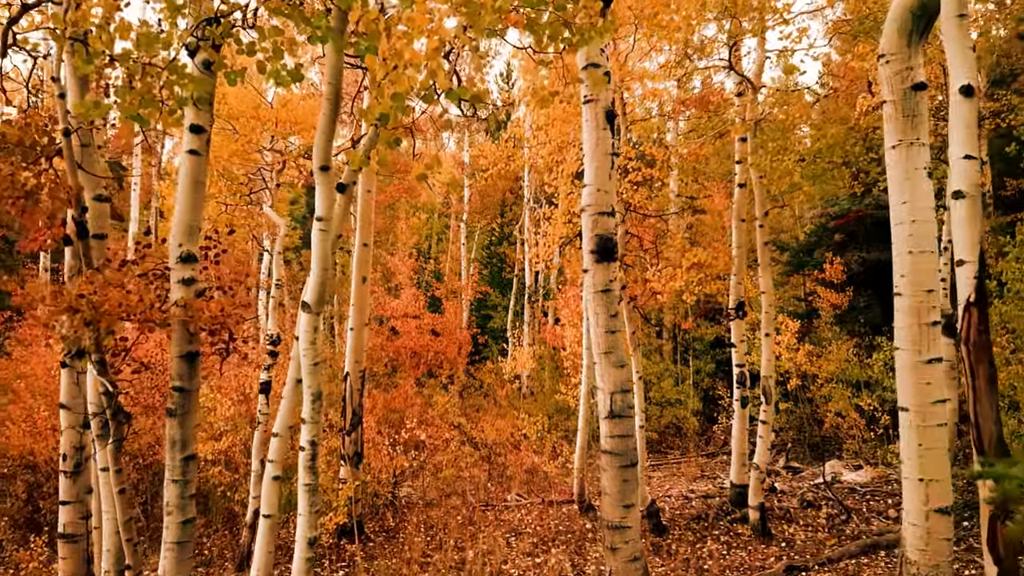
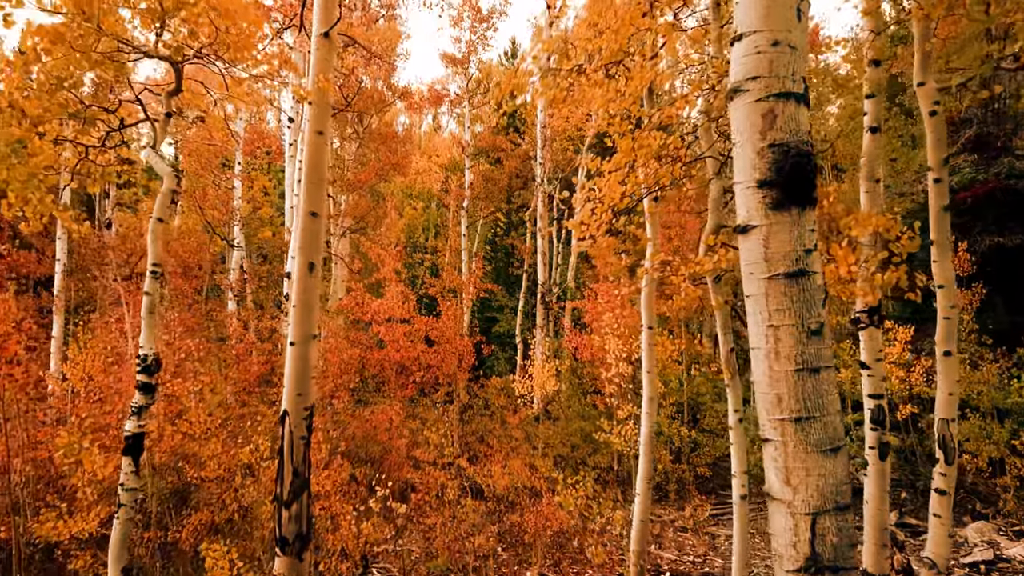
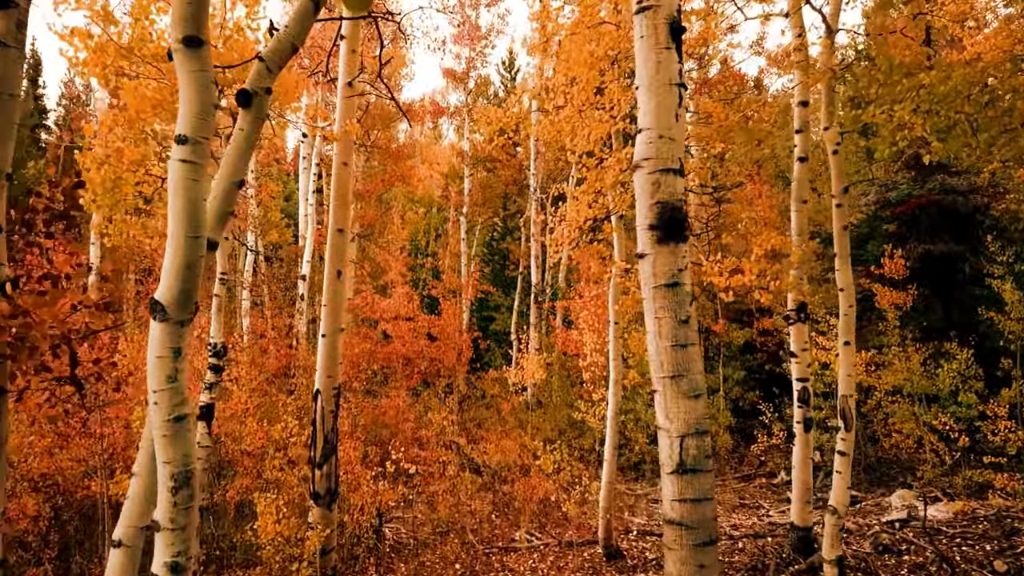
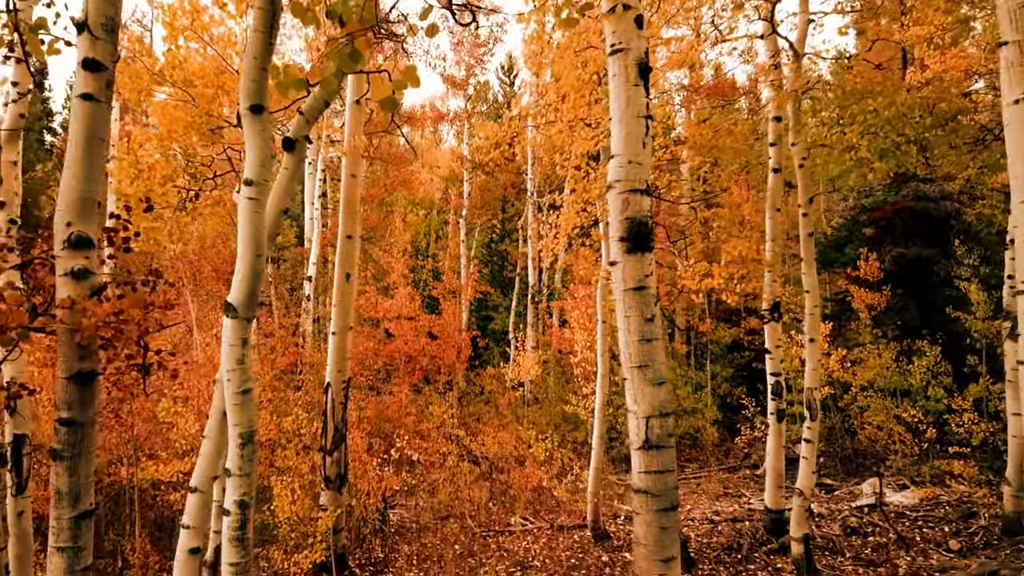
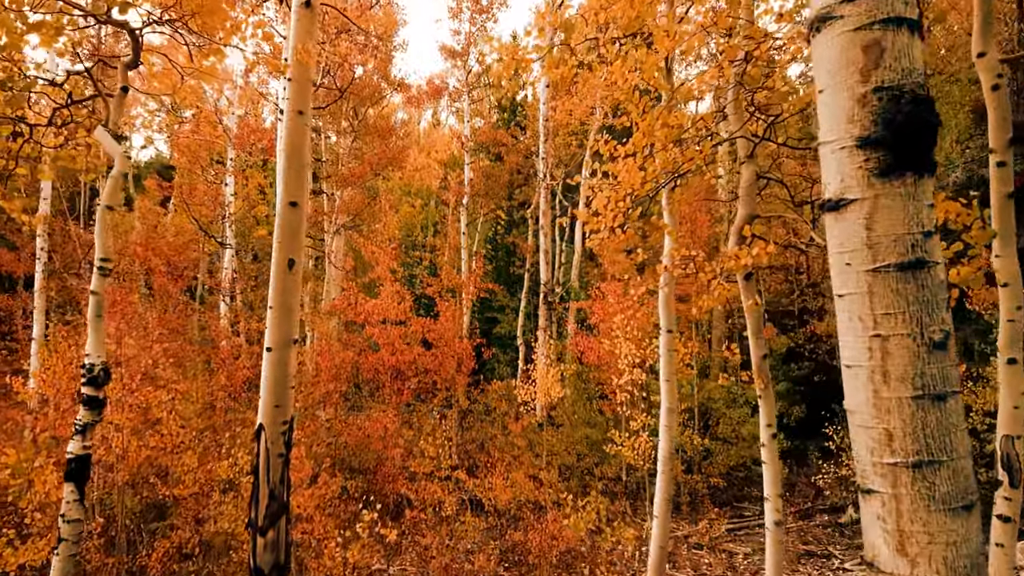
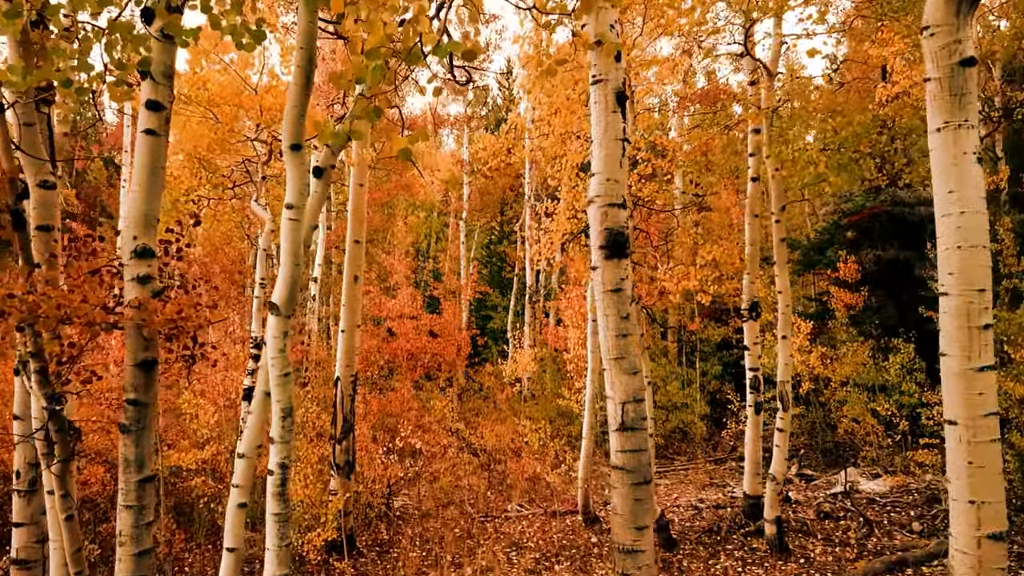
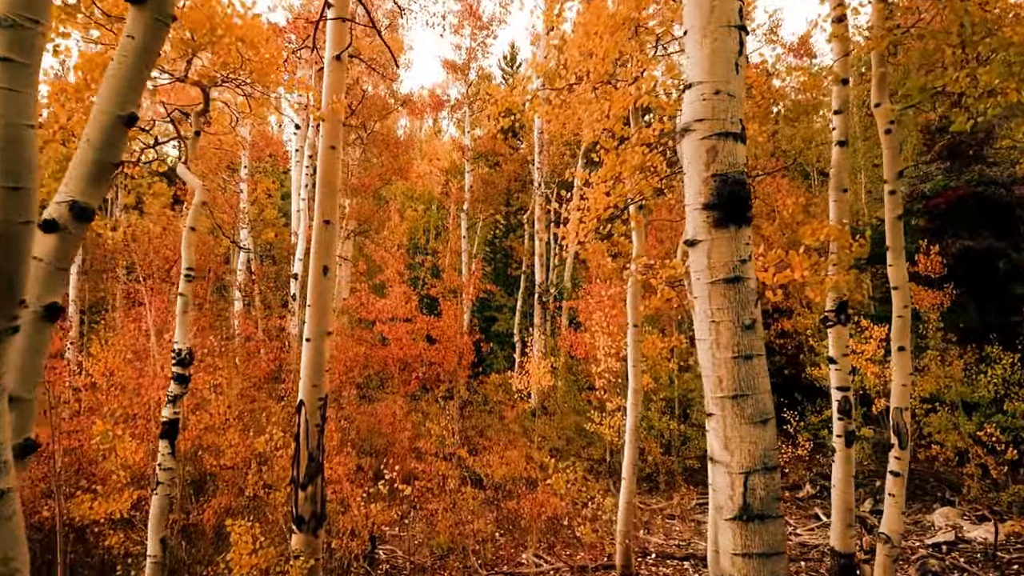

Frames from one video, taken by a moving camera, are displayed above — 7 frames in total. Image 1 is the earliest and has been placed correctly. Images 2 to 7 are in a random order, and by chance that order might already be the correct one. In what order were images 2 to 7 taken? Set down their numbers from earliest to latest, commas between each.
6, 4, 3, 7, 2, 5
